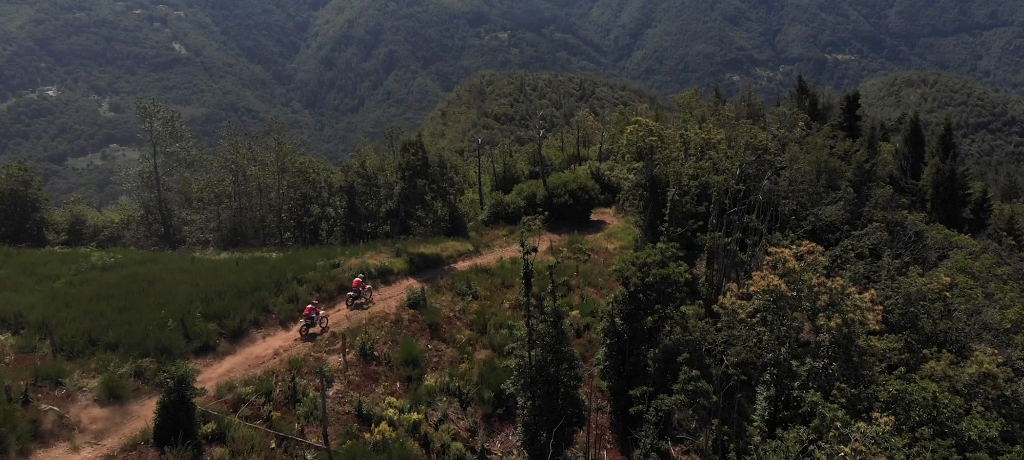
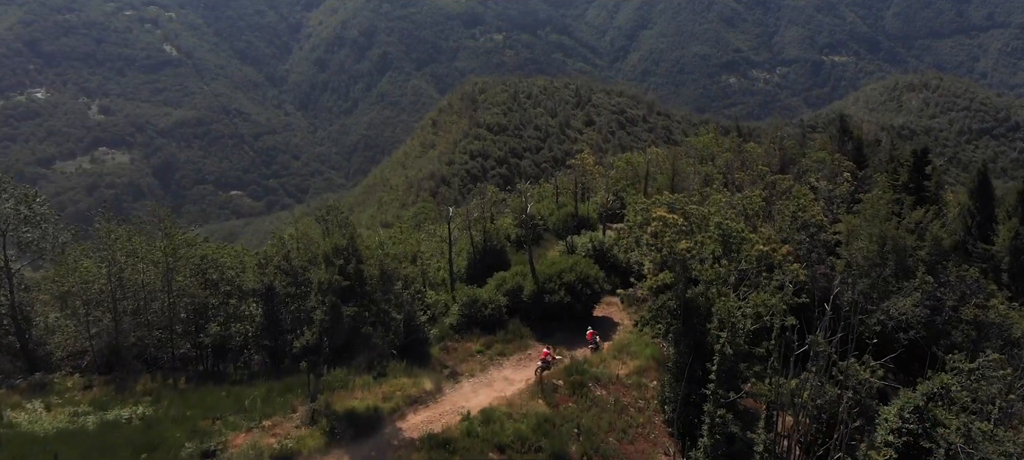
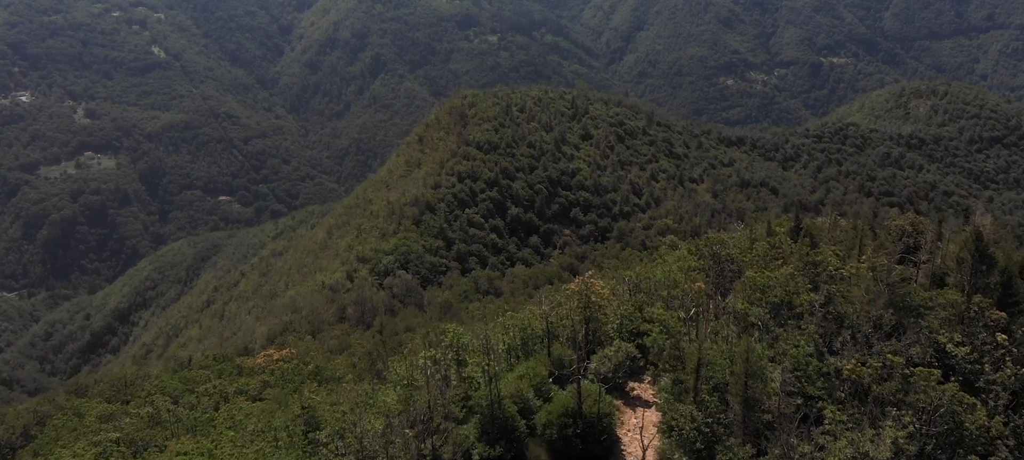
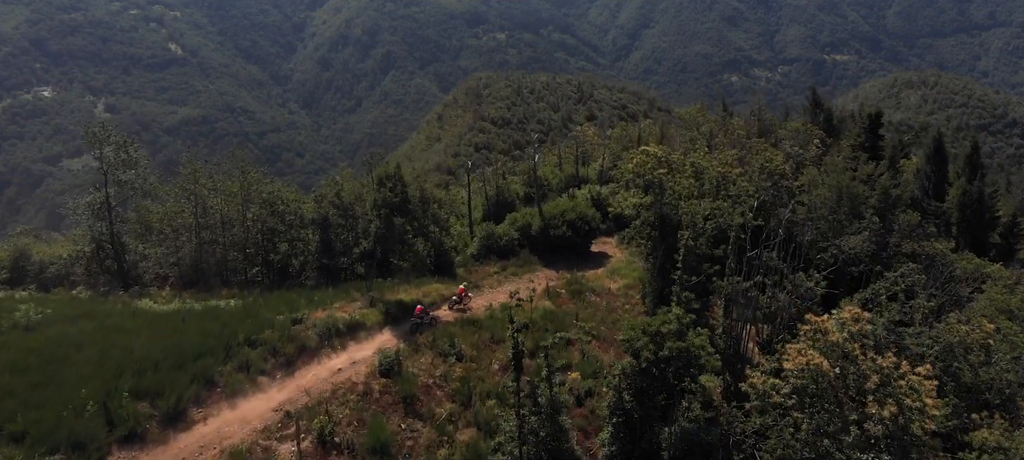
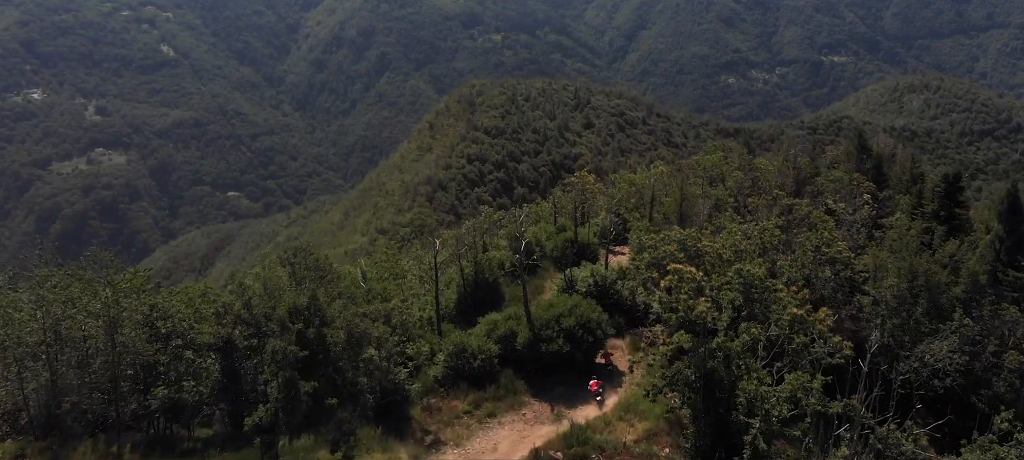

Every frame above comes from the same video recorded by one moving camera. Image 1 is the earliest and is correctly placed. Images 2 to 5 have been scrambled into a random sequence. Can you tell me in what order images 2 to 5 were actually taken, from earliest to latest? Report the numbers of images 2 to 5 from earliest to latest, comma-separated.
4, 2, 5, 3
